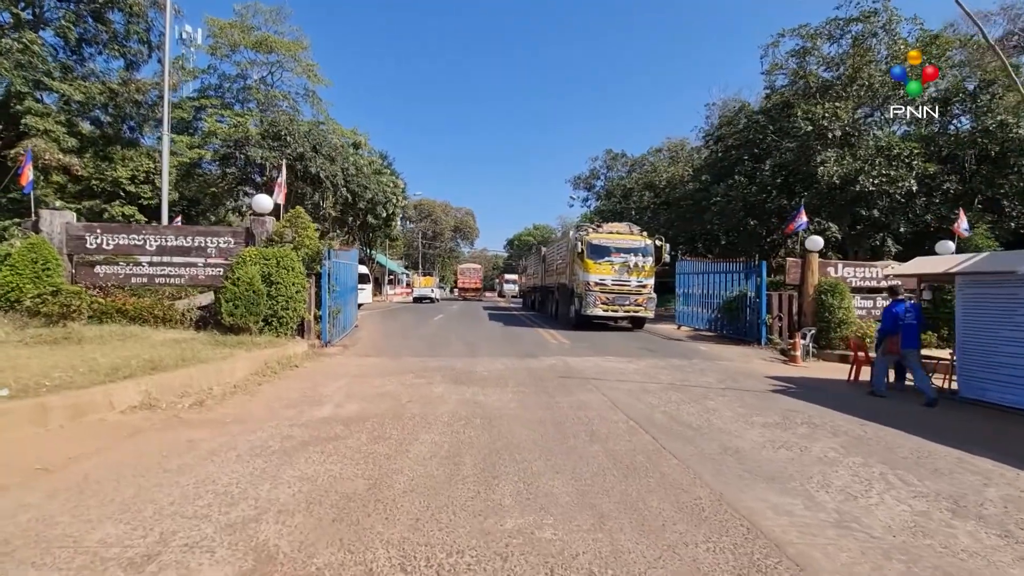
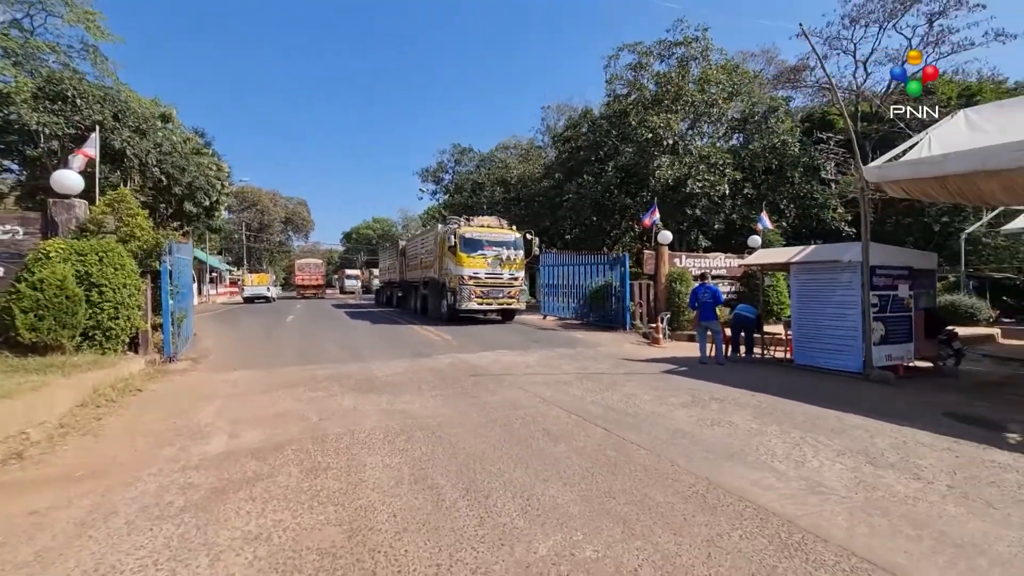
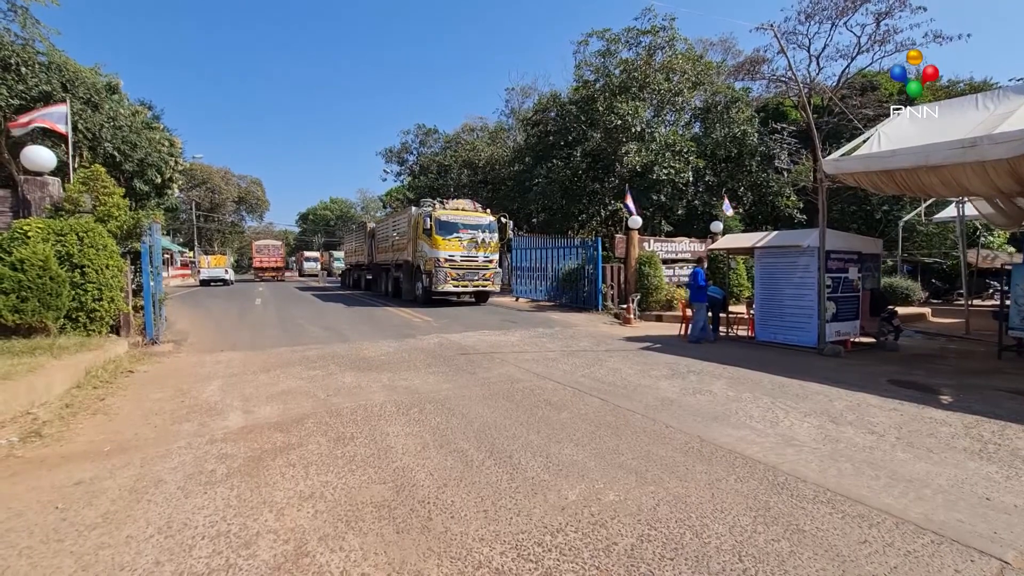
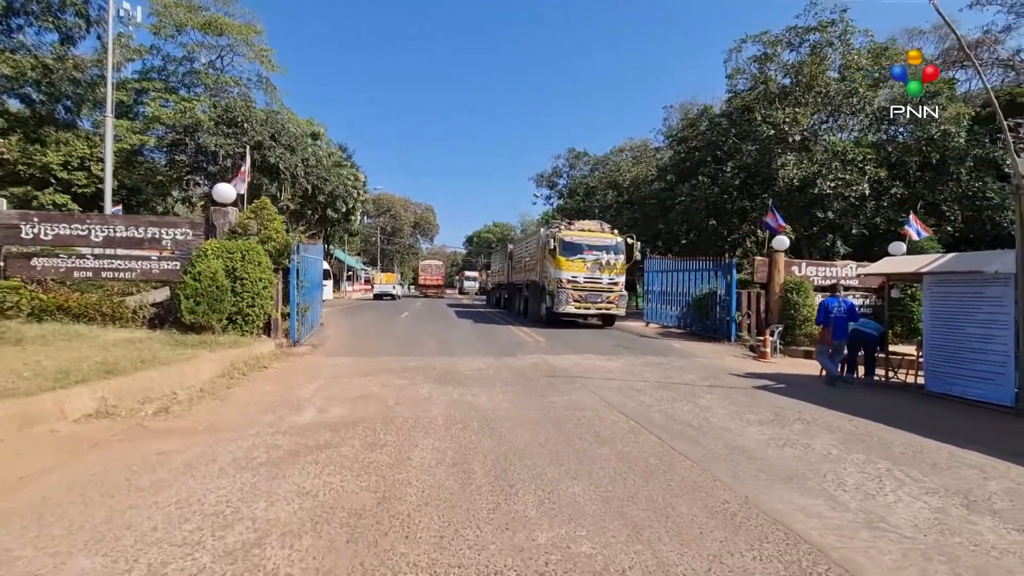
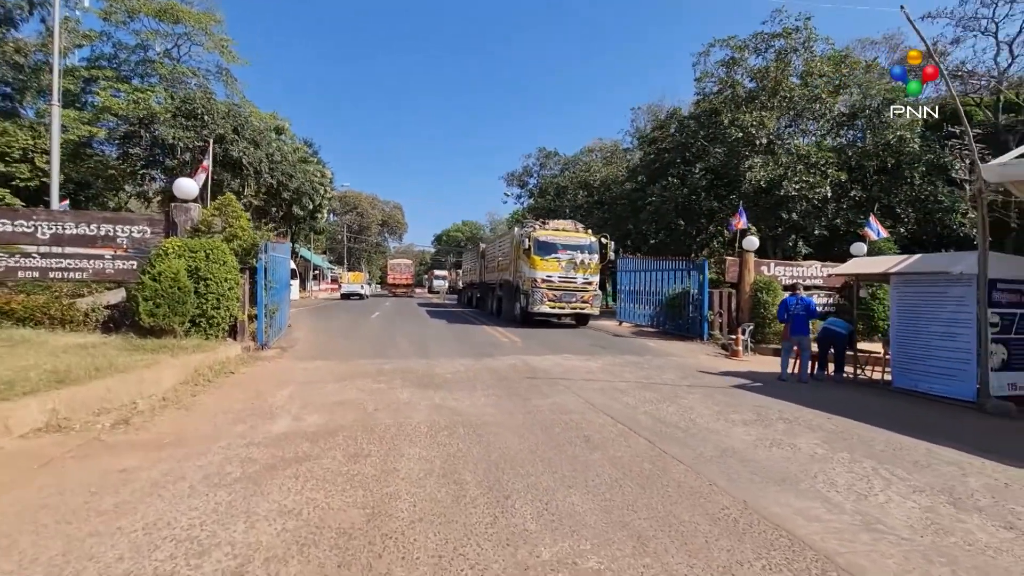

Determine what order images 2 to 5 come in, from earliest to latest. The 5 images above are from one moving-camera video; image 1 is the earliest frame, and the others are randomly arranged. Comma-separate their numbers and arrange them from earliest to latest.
4, 5, 2, 3
